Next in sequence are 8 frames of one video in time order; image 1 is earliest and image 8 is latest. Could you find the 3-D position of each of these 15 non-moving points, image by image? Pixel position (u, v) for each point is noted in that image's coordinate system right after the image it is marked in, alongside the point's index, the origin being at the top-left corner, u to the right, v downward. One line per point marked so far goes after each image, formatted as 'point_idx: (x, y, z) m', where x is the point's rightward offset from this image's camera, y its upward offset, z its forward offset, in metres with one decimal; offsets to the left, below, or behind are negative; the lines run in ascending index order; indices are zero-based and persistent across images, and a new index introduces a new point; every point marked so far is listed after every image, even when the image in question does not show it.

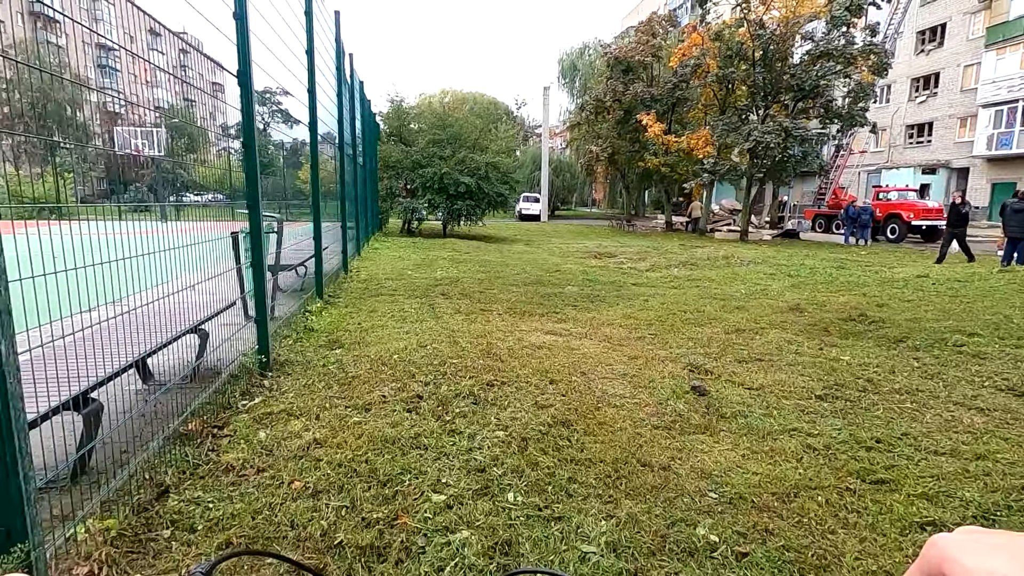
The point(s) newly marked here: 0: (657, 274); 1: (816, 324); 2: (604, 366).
0: (+2.5, +0.2, +10.6) m
1: (+2.9, -0.4, +5.8) m
2: (+0.6, -0.5, +3.8) m
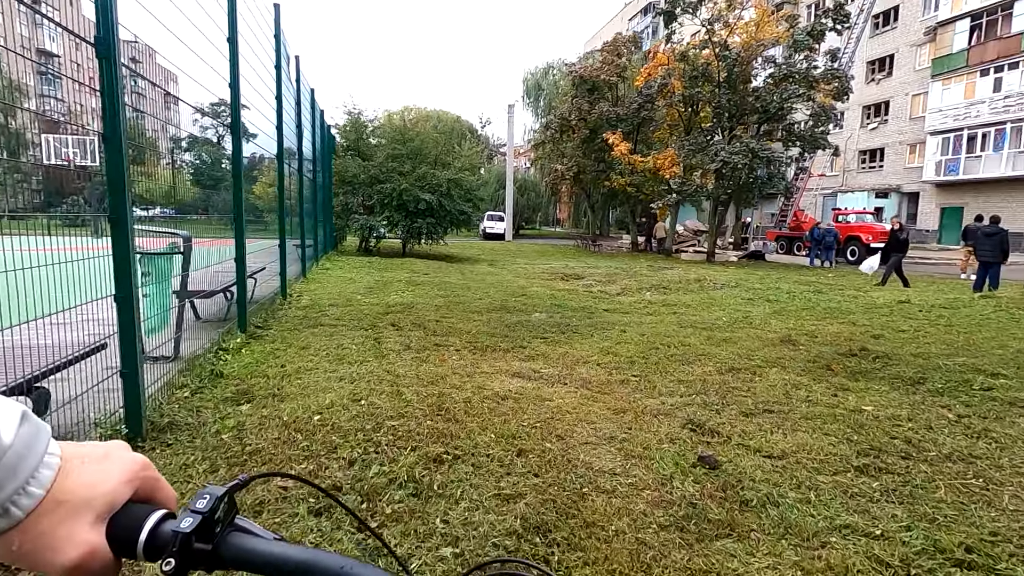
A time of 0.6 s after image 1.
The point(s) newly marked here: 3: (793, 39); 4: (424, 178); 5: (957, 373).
0: (+1.9, -0.2, +10.0) m
1: (+2.6, -0.6, +5.2) m
2: (+0.4, -0.7, +3.0) m
3: (+8.1, +7.2, +17.8) m
4: (-2.4, +3.0, +16.4) m
5: (+3.5, -0.7, +4.8) m
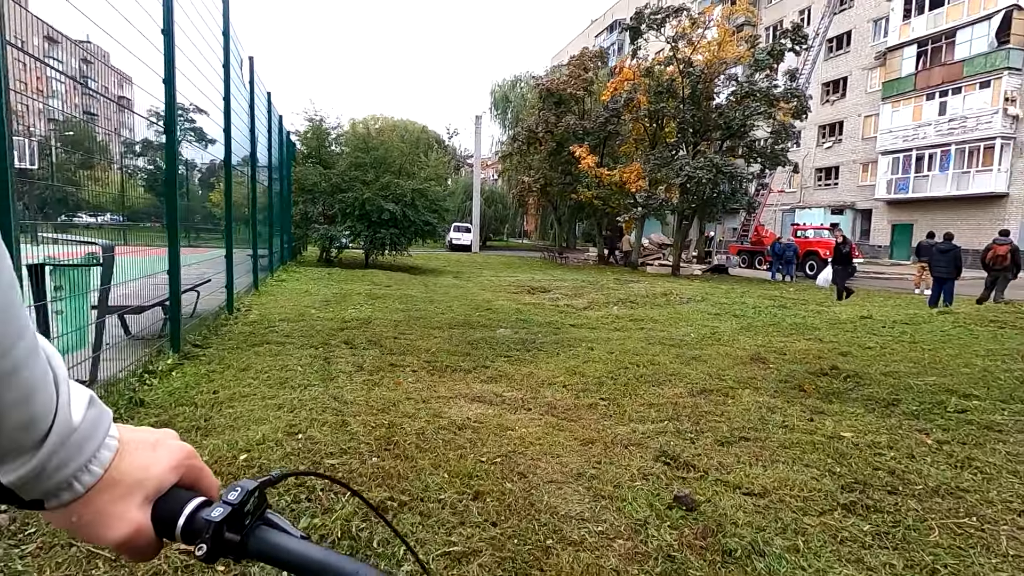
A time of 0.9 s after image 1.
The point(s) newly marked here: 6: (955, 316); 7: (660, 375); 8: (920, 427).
0: (+1.3, -0.4, +9.8) m
1: (+2.2, -0.8, +5.0) m
2: (+0.2, -0.8, +2.7) m
3: (+7.1, +6.8, +18.1) m
4: (-3.3, +2.6, +16.1) m
5: (+3.2, -0.8, +4.7) m
6: (+7.0, -0.4, +9.6) m
7: (+1.2, -0.7, +5.0) m
8: (+2.6, -0.9, +3.8) m
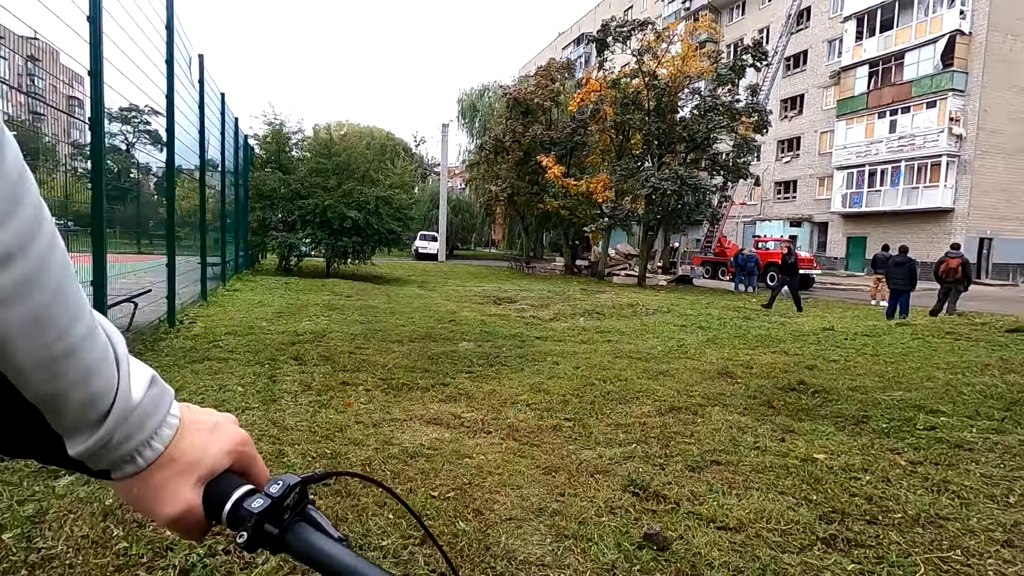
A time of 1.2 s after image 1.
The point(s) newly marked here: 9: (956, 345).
0: (+0.8, -0.6, +9.6) m
1: (+1.9, -0.9, +4.9) m
2: (0.0, -0.8, +2.5) m
3: (+6.2, +6.5, +18.3) m
4: (-4.2, +2.4, +15.7) m
5: (+2.9, -0.9, +4.6) m
6: (+6.4, -0.6, +9.7) m
7: (+0.9, -0.8, +4.8) m
8: (+2.3, -1.0, +3.7) m
9: (+5.8, -0.7, +8.0) m
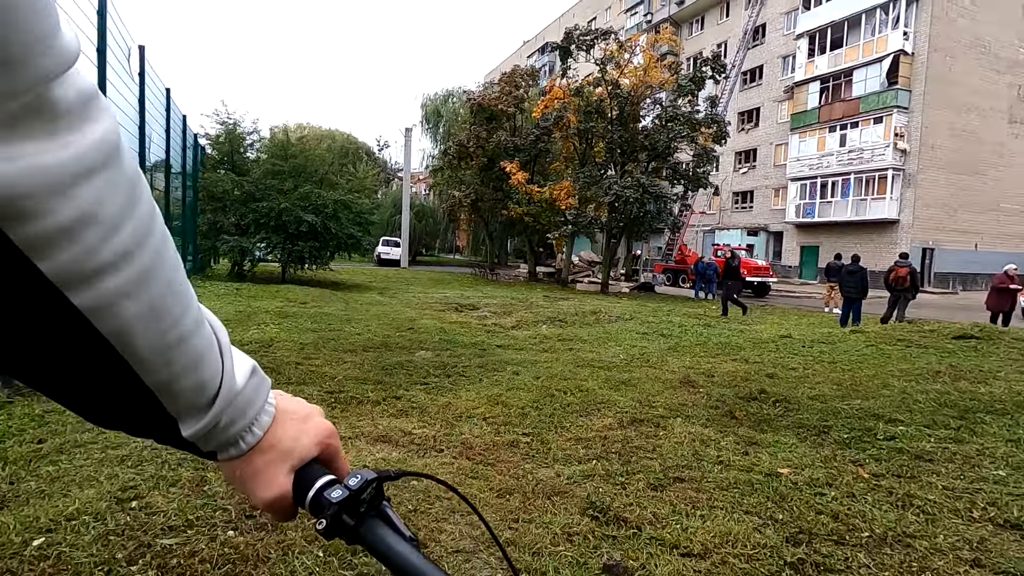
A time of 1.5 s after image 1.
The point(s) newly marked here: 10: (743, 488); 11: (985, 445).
0: (+0.2, -0.7, +9.4) m
1: (+1.6, -0.9, +4.8) m
2: (-0.2, -0.9, +2.3) m
3: (+5.0, +6.2, +18.5) m
4: (-5.1, +2.2, +15.2) m
5: (+2.6, -1.0, +4.5) m
6: (+5.8, -0.7, +9.9) m
7: (+0.6, -0.9, +4.7) m
8: (+2.0, -1.0, +3.6) m
9: (+5.3, -0.8, +8.1) m
10: (+1.1, -1.0, +3.0) m
11: (+3.0, -1.0, +3.9) m
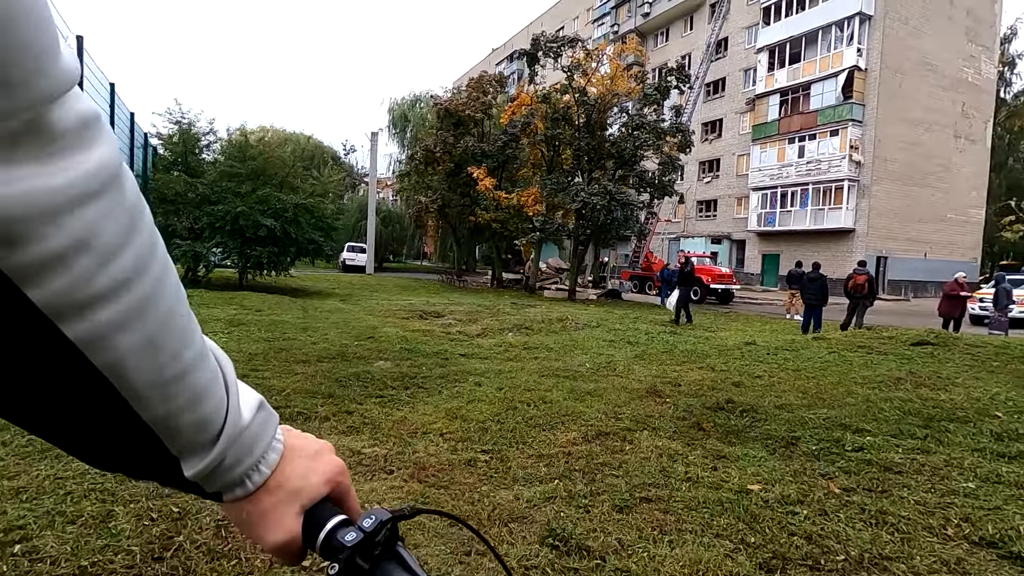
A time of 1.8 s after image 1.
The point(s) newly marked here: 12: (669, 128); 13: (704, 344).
0: (-0.4, -0.8, +9.2) m
1: (+1.3, -1.0, +4.6) m
2: (-0.4, -0.9, +2.0) m
3: (+4.0, +6.0, +18.6) m
4: (-5.9, +2.1, +14.8) m
5: (+2.3, -1.0, +4.4) m
6: (+5.2, -0.9, +10.0) m
7: (+0.3, -0.9, +4.5) m
8: (+1.8, -1.1, +3.5) m
9: (+4.8, -0.9, +8.1) m
10: (+0.9, -1.0, +2.8) m
11: (+2.8, -1.1, +3.8) m
12: (+4.7, +4.8, +18.3) m
13: (+3.0, -0.9, +9.5) m
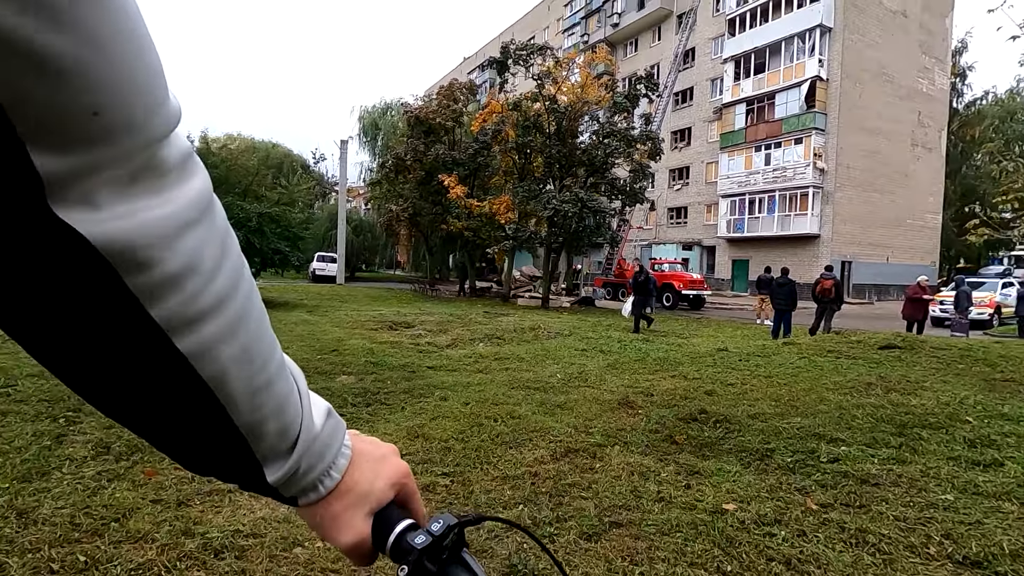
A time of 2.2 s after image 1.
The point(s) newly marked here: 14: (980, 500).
0: (-0.8, -0.9, +9.0) m
1: (+1.1, -1.1, +4.5) m
2: (-0.5, -0.9, +1.8) m
3: (+3.1, +5.8, +18.7) m
4: (-6.7, +1.8, +14.3) m
5: (+2.0, -1.1, +4.3) m
6: (+4.7, -1.0, +10.0) m
7: (0.0, -1.0, +4.3) m
8: (+1.6, -1.1, +3.4) m
9: (+4.4, -1.0, +8.1) m
10: (+0.8, -1.1, +2.7) m
11: (+2.6, -1.1, +3.7) m
12: (+3.8, +4.6, +18.4) m
13: (+2.6, -1.0, +9.4) m
14: (+2.4, -1.1, +3.2) m
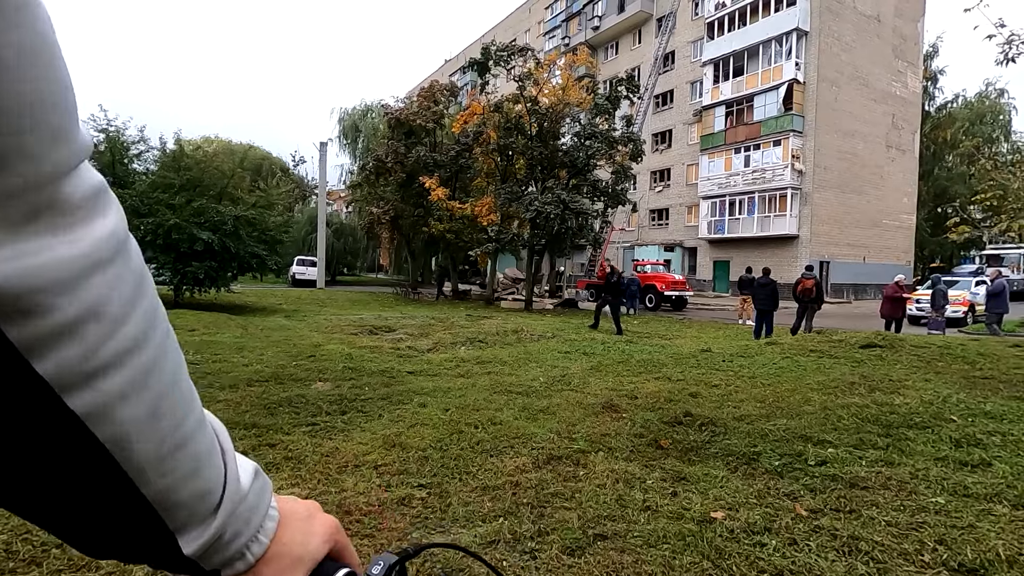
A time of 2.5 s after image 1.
0: (-1.1, -1.0, +8.8) m
1: (+0.9, -1.1, +4.4) m
2: (-0.6, -1.0, +1.7) m
3: (+2.5, +5.8, +18.6) m
4: (-7.1, +1.7, +14.0) m
5: (+1.9, -1.1, +4.3) m
6: (+4.4, -1.0, +10.0) m
7: (-0.1, -1.0, +4.1) m
8: (+1.5, -1.1, +3.3) m
9: (+4.1, -1.0, +8.1) m
10: (+0.7, -1.1, +2.5) m
11: (+2.4, -1.1, +3.7) m
12: (+3.2, +4.5, +18.3) m
13: (+2.3, -1.0, +9.4) m
14: (+2.3, -1.1, +3.1) m
